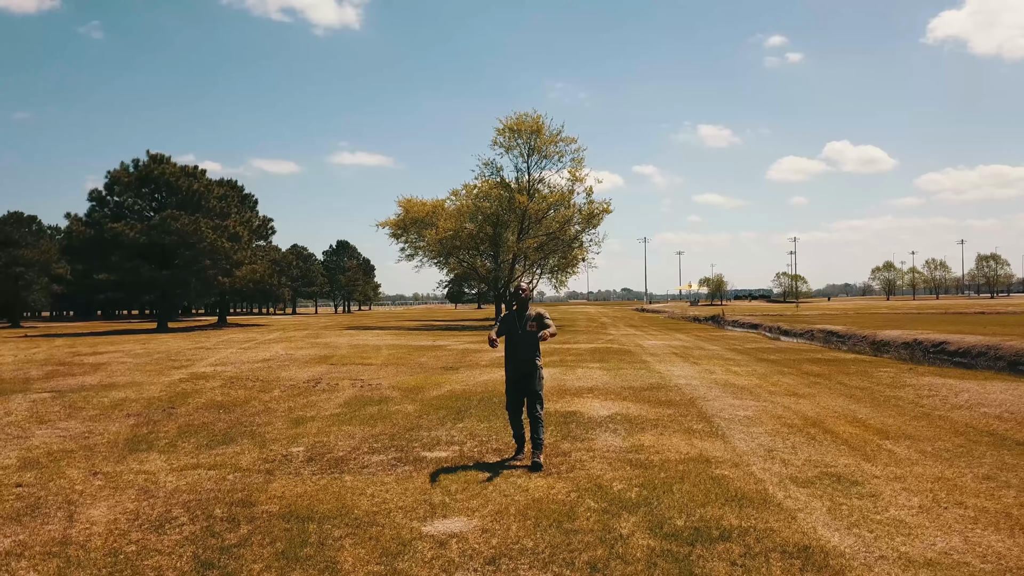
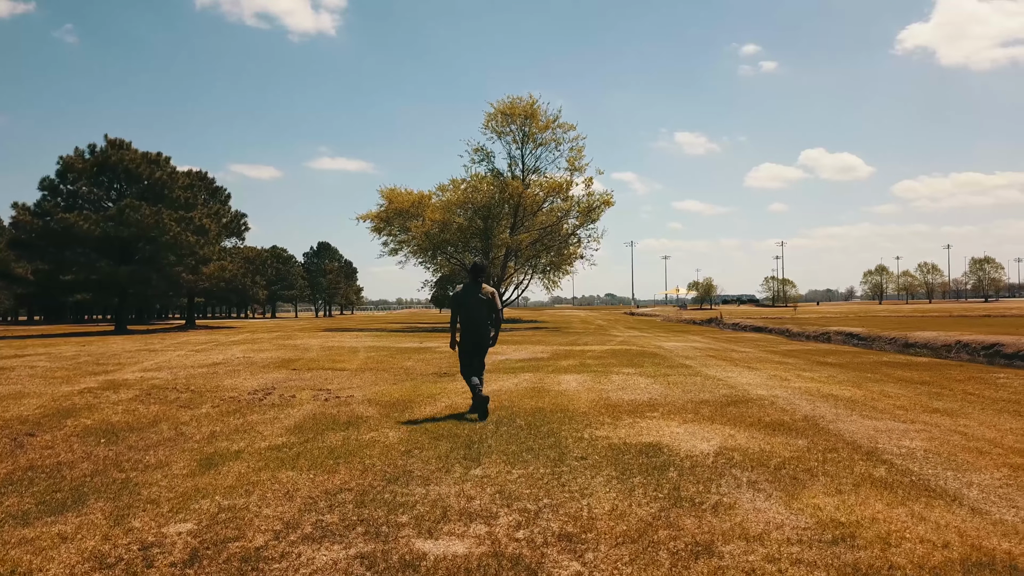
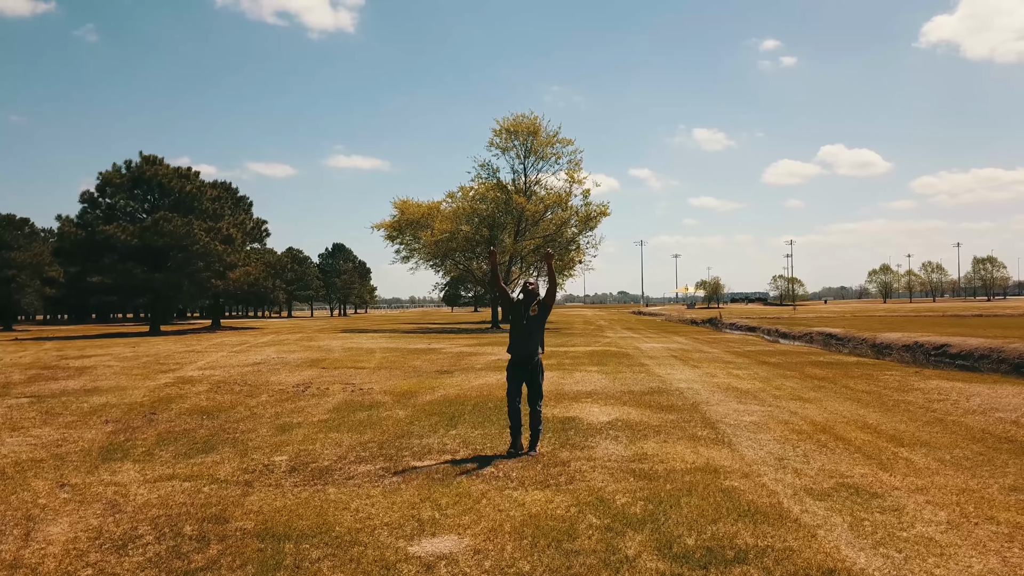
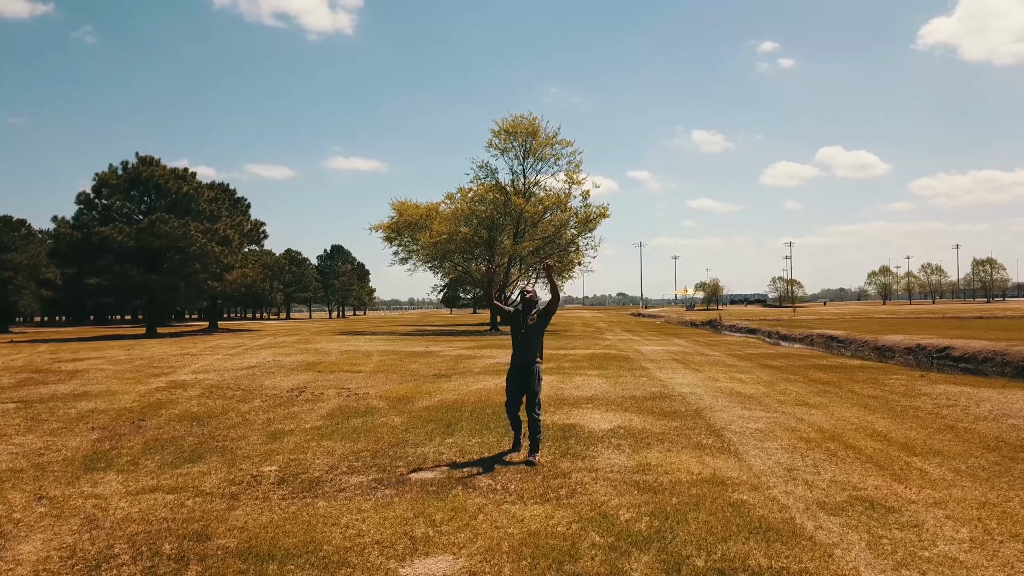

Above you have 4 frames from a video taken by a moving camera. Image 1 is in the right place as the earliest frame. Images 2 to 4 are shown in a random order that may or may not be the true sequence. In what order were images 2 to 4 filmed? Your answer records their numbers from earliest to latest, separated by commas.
3, 4, 2
